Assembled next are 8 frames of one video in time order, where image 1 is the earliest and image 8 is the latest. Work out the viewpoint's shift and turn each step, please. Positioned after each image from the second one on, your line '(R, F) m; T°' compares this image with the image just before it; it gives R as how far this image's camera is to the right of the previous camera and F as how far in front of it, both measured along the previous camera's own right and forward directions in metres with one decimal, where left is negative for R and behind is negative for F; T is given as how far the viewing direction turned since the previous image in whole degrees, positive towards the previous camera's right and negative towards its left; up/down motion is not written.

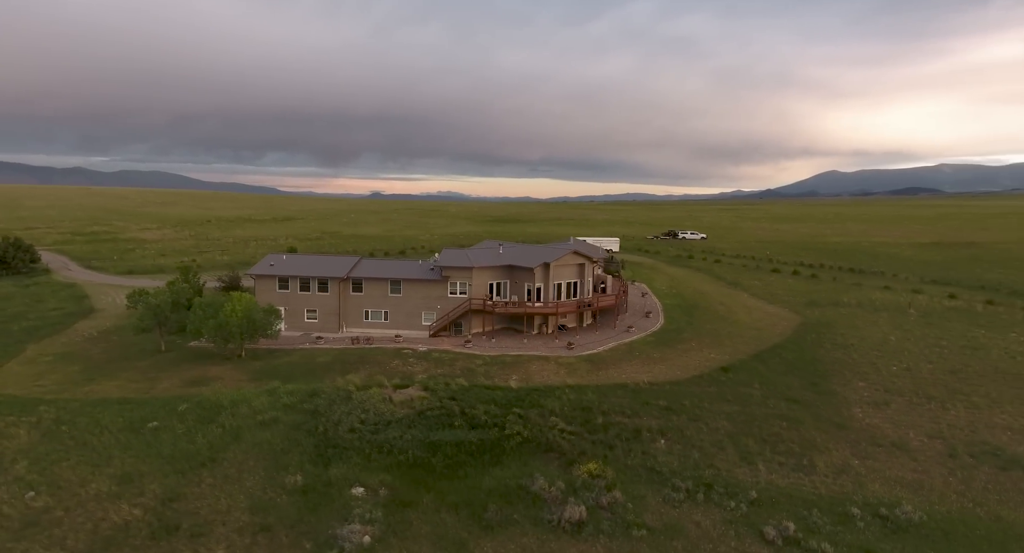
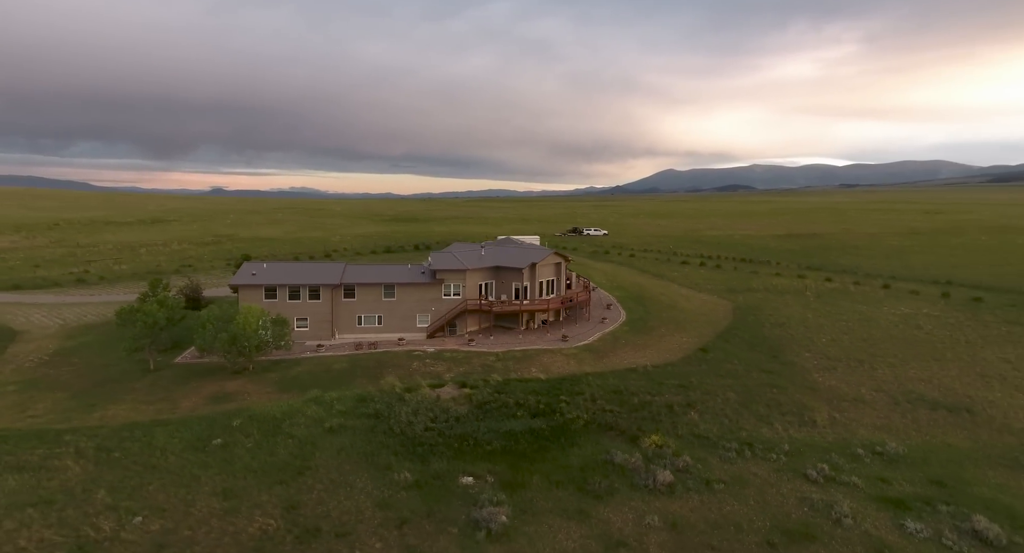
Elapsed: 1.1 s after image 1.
(-7.9, -1.2) m; +12°
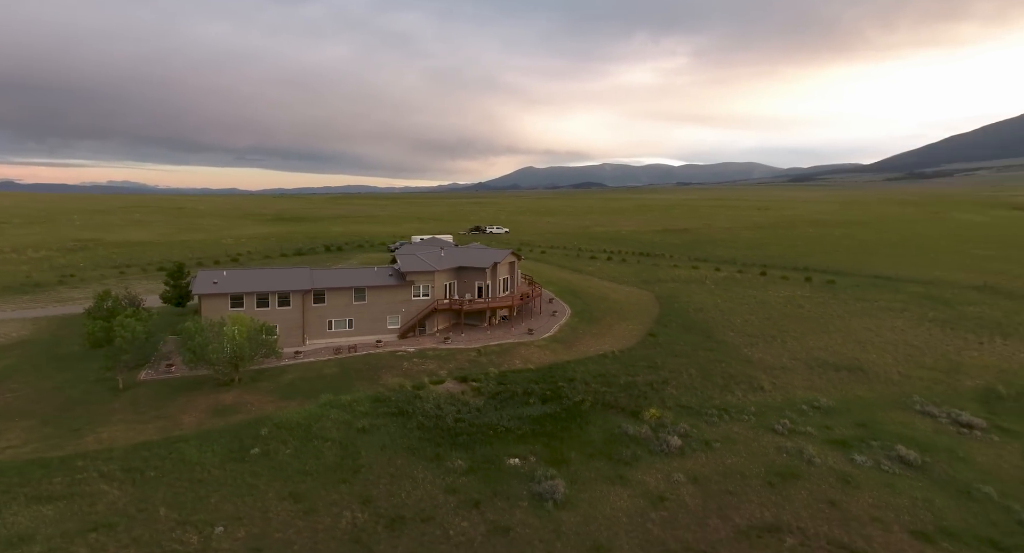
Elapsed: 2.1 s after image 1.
(-6.4, -1.4) m; +13°
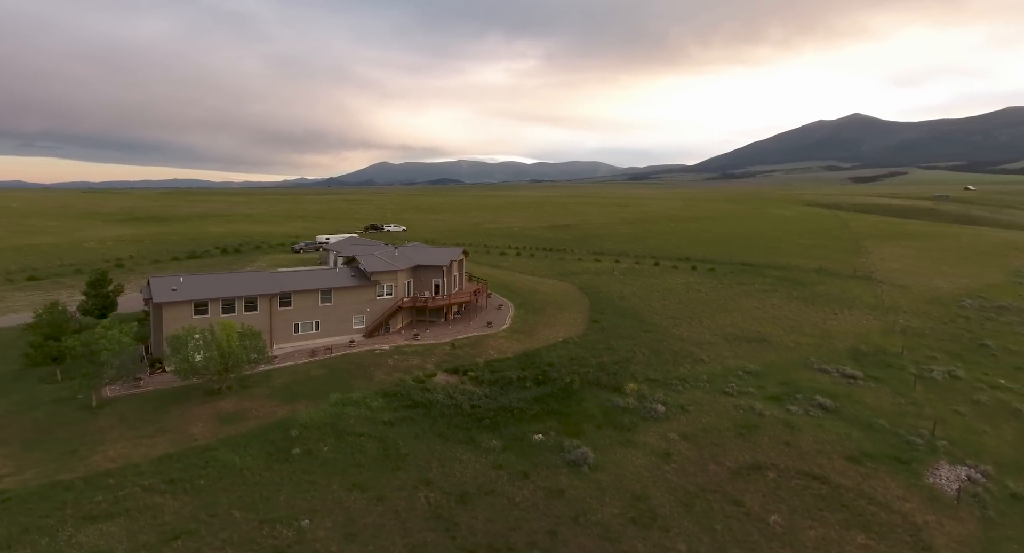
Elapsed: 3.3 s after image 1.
(-6.5, -1.5) m; +13°
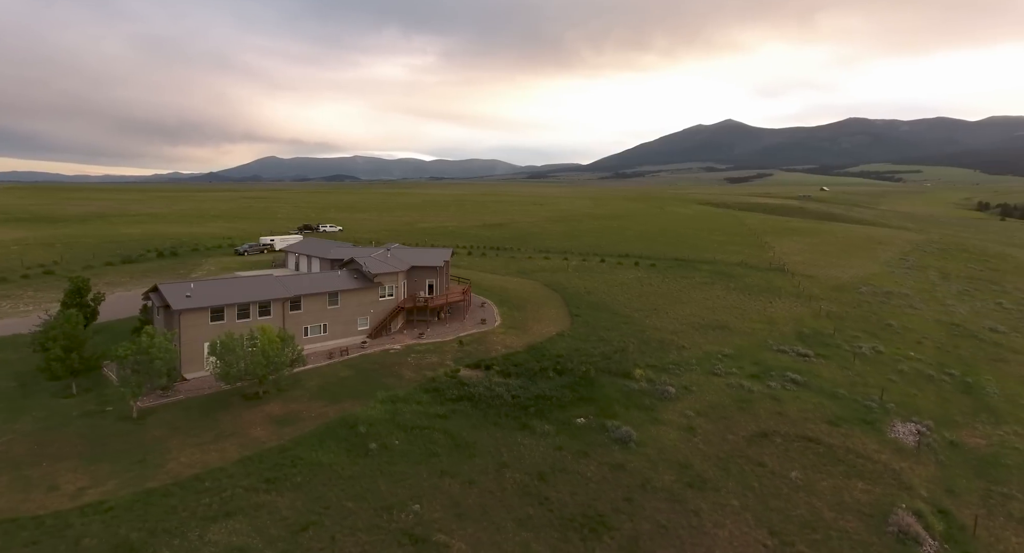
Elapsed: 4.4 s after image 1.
(-6.2, -1.6) m; +9°
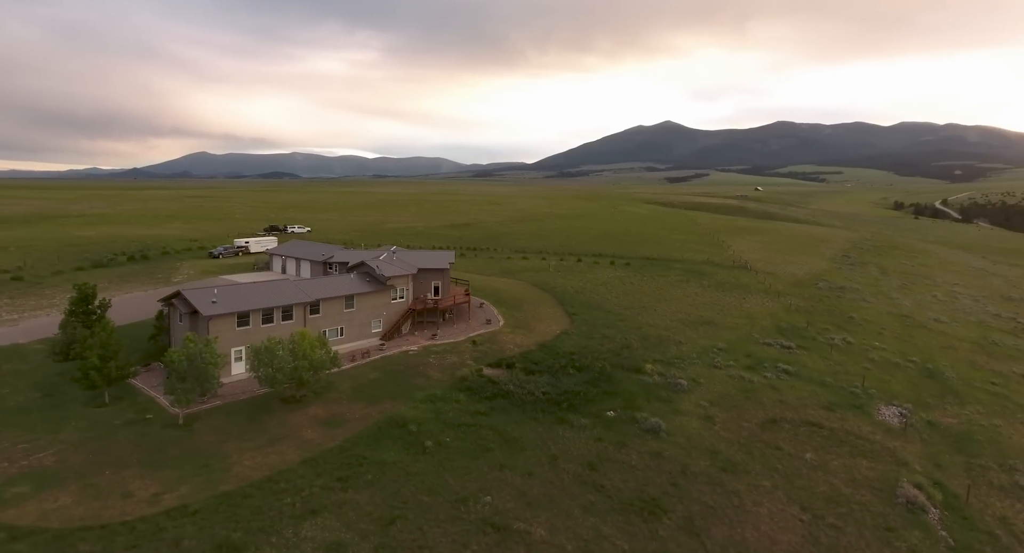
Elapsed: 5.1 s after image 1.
(-4.0, -1.1) m; +5°
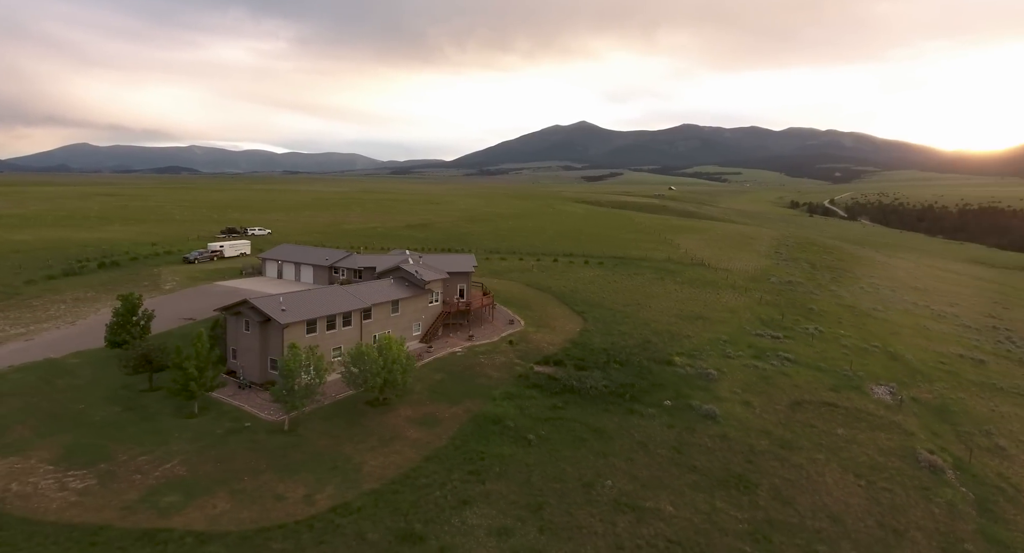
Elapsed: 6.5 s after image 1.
(-7.2, -1.6) m; +6°
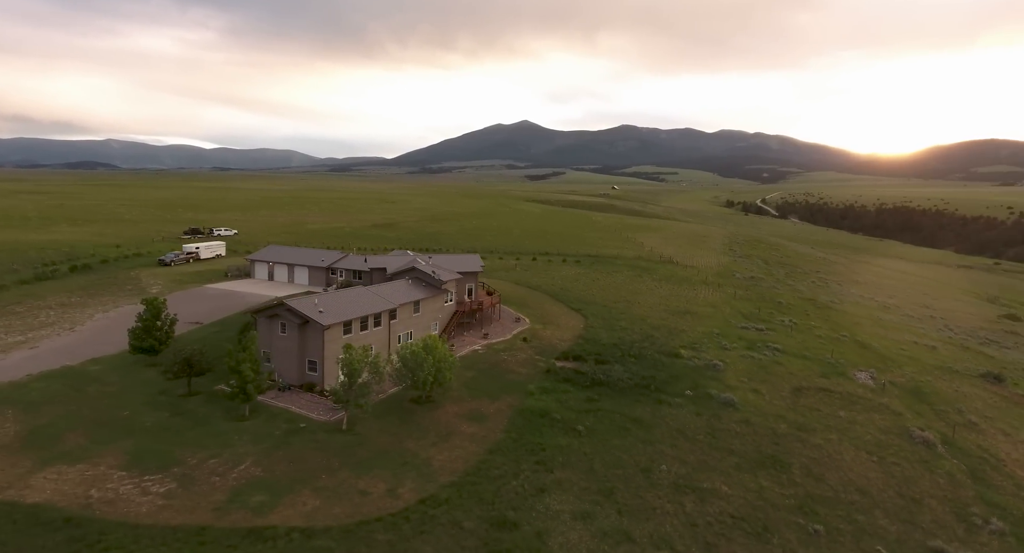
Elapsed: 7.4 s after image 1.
(-4.5, -1.0) m; +5°
